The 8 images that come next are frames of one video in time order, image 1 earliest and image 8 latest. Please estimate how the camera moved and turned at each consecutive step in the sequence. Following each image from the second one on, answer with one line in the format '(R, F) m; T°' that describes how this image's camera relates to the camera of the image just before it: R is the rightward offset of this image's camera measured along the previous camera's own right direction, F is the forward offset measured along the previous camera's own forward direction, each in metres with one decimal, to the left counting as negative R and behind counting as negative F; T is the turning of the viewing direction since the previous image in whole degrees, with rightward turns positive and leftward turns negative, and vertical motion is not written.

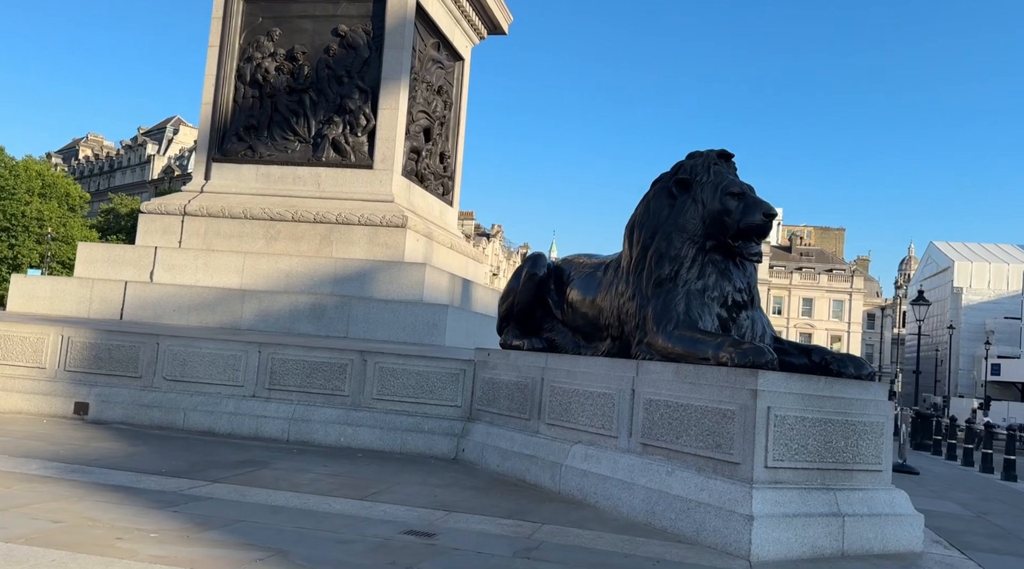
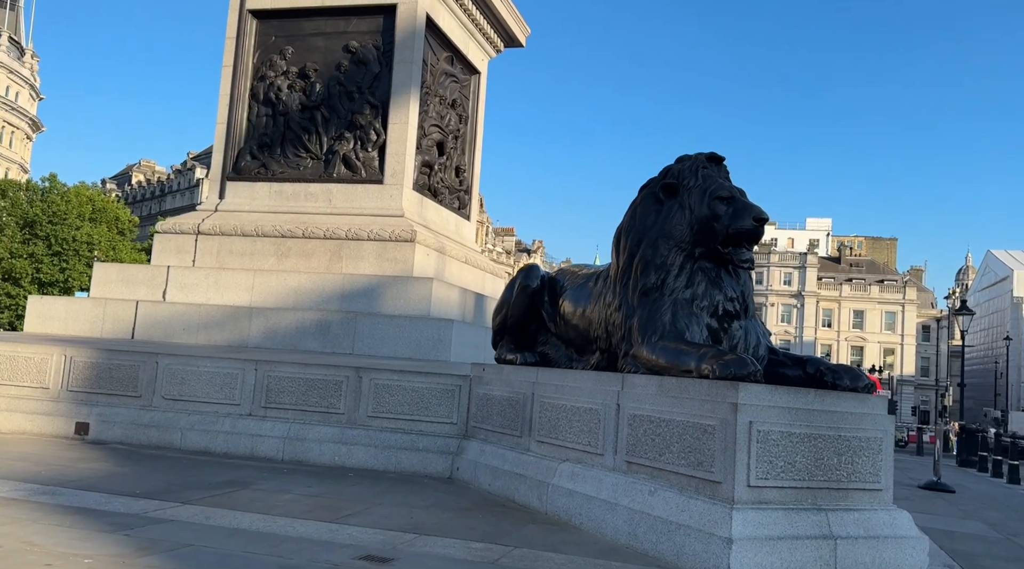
(+0.5, +0.3) m; -3°
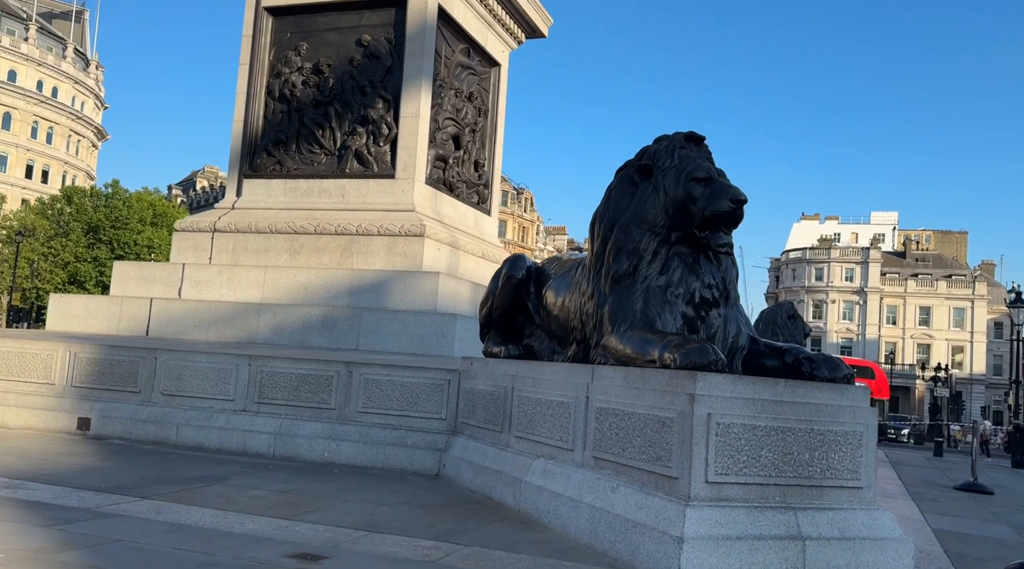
(+0.7, +0.3) m; -4°
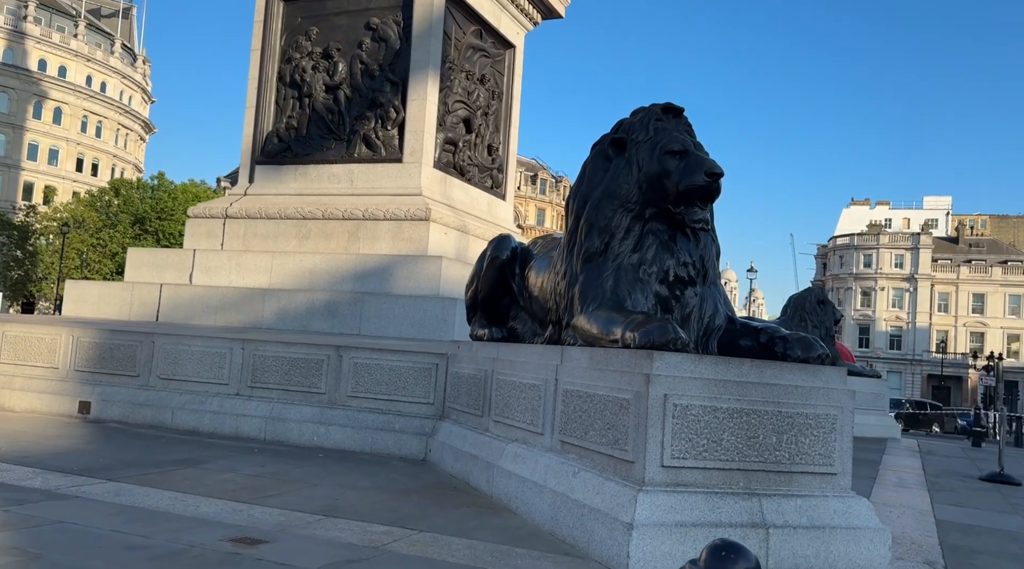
(+0.6, +0.2) m; -3°
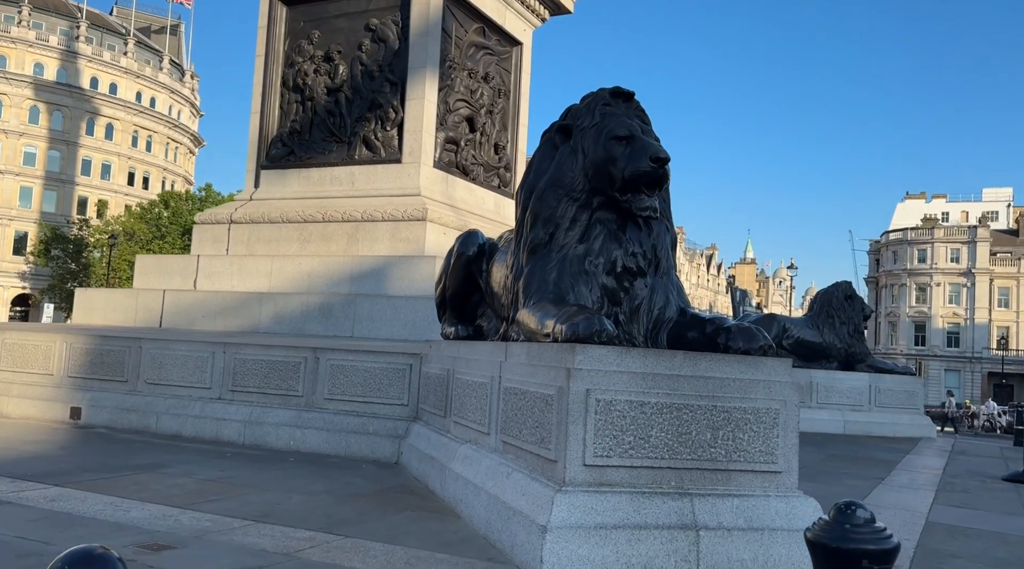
(+0.7, +0.3) m; -3°
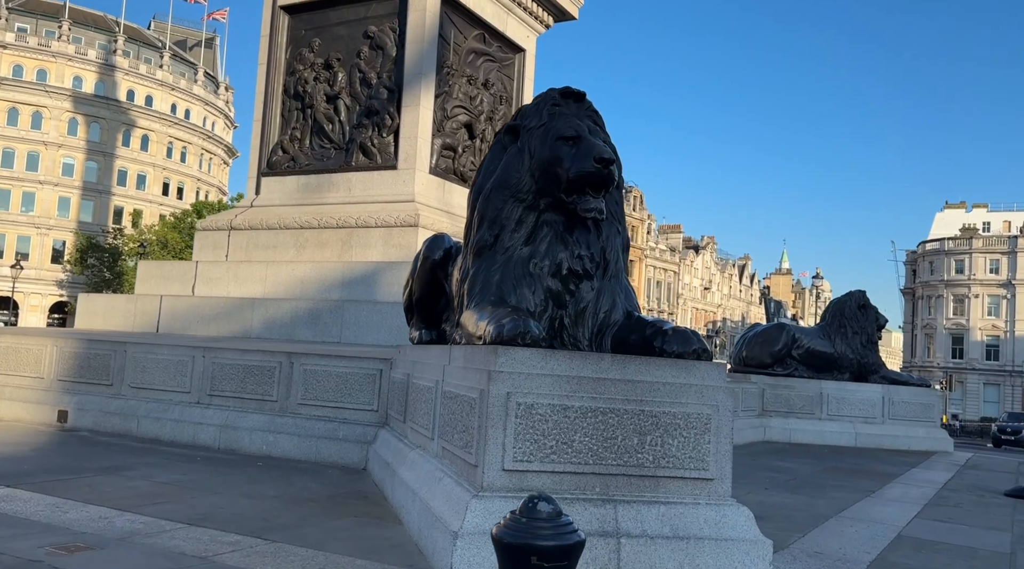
(+0.6, +0.1) m; -2°
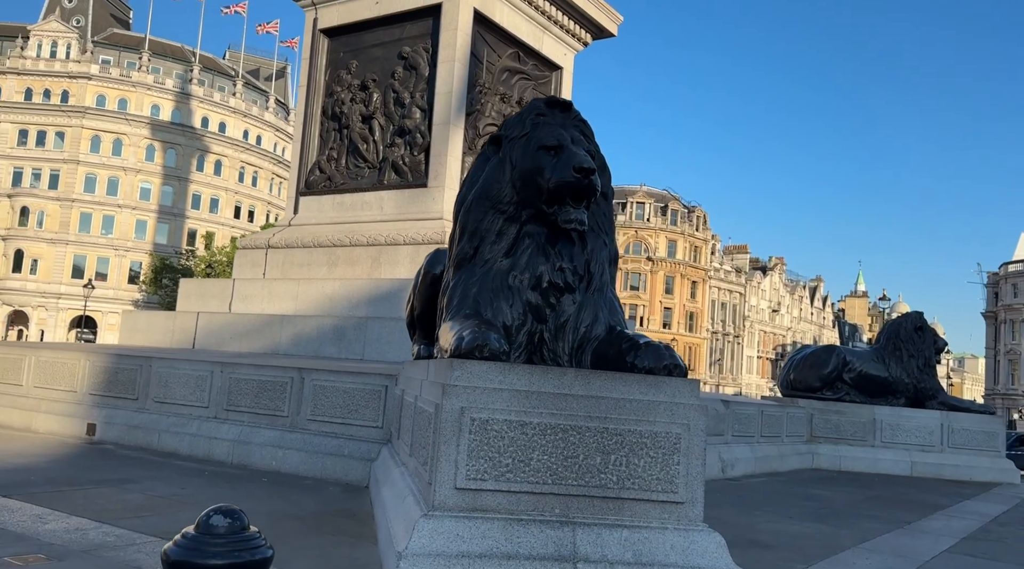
(+0.6, +0.2) m; -5°
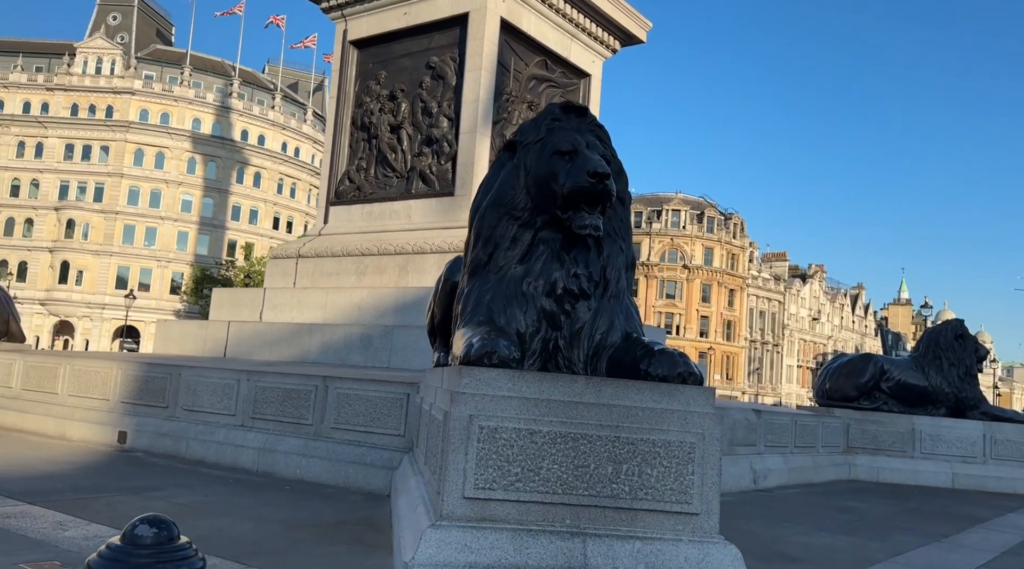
(+0.1, +0.1) m; -2°
